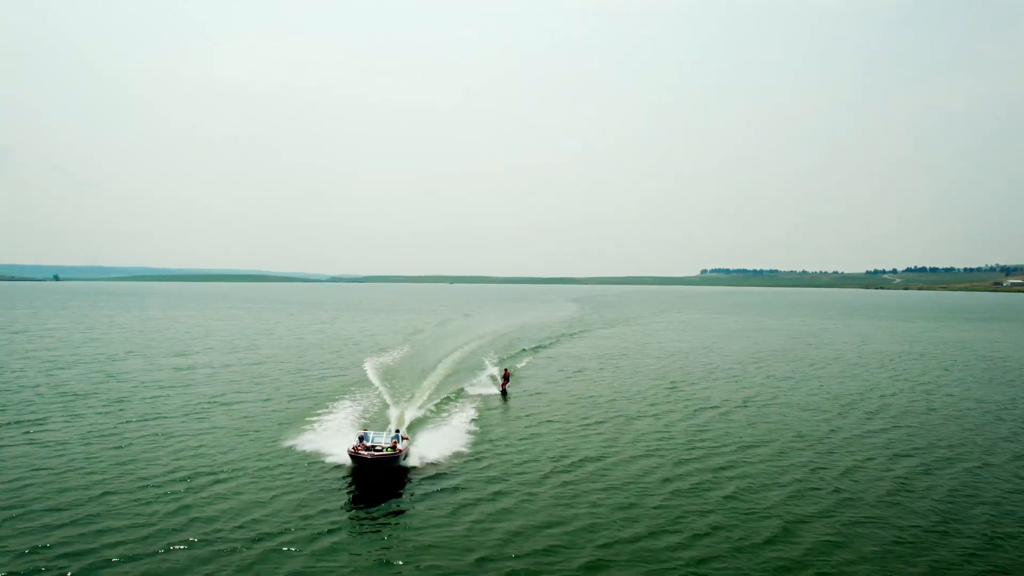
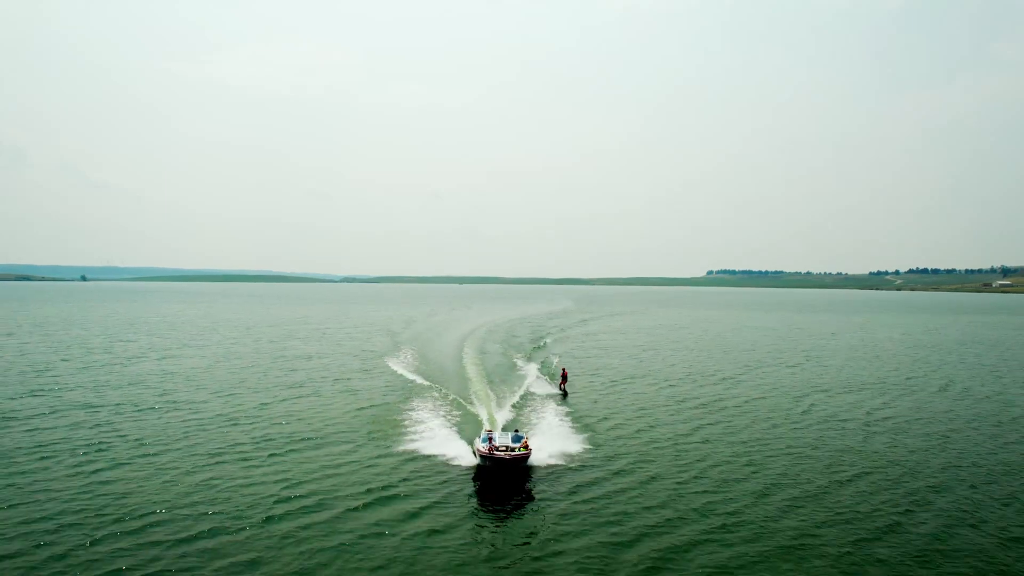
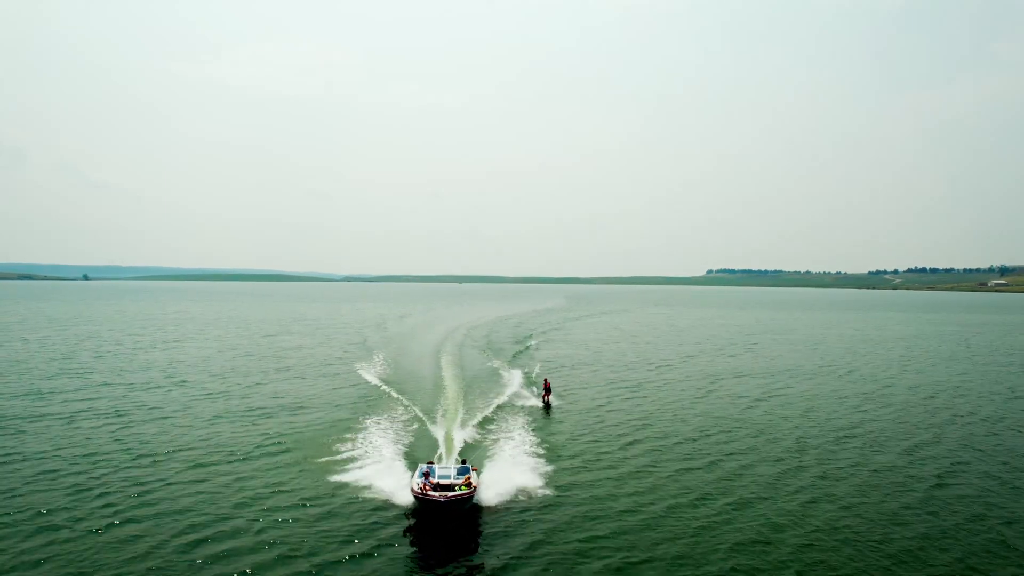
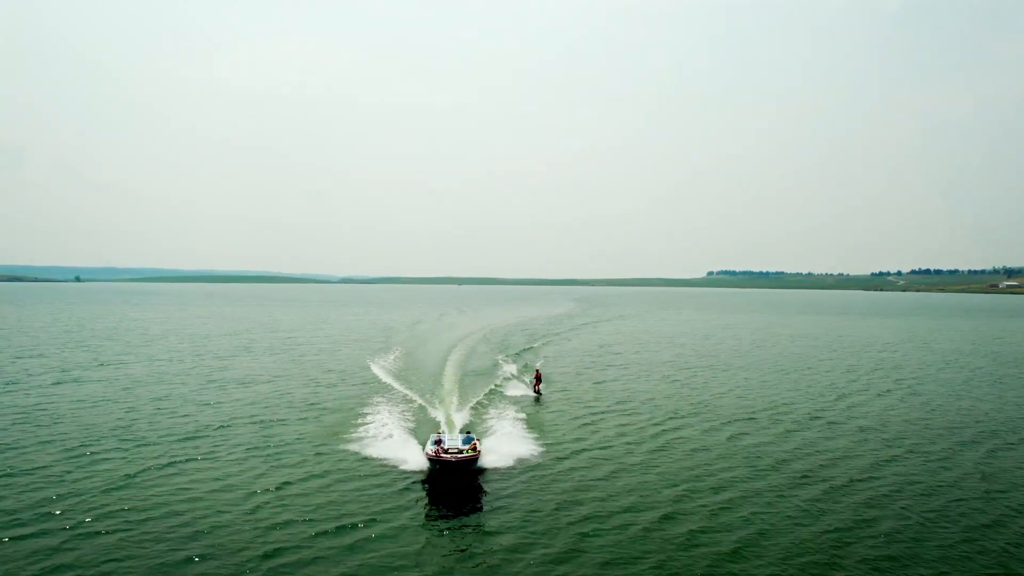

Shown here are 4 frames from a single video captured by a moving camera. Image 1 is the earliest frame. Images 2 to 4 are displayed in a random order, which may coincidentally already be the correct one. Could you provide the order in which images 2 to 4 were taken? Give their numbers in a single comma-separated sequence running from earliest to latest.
4, 2, 3
